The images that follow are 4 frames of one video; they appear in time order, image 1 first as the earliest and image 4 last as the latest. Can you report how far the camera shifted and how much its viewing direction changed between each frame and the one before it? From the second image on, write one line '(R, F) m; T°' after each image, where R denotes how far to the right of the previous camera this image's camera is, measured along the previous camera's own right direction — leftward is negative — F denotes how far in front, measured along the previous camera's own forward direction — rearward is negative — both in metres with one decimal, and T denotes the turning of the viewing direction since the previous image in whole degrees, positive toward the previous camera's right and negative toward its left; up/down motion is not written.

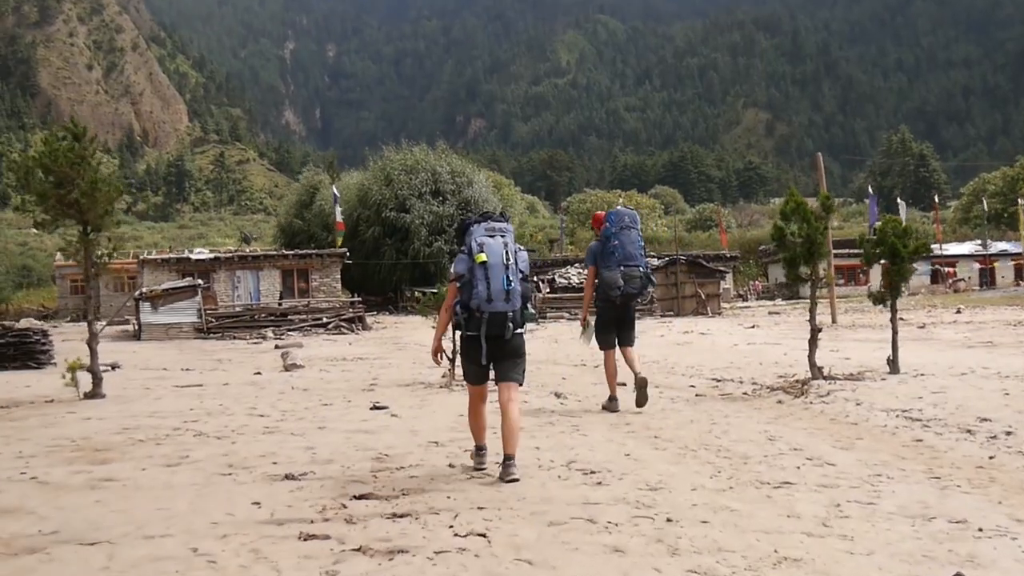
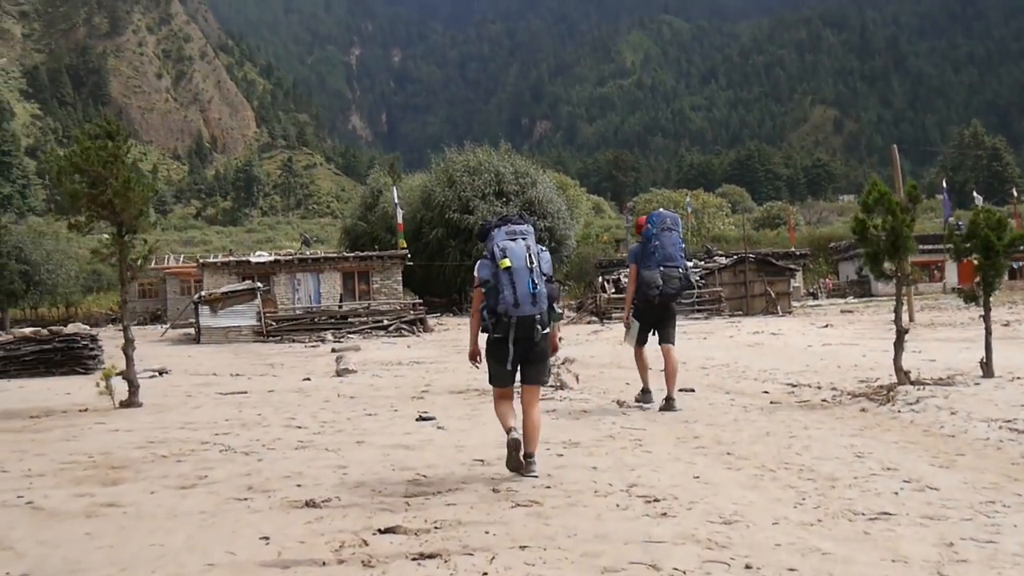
(+0.1, +0.8) m; -3°
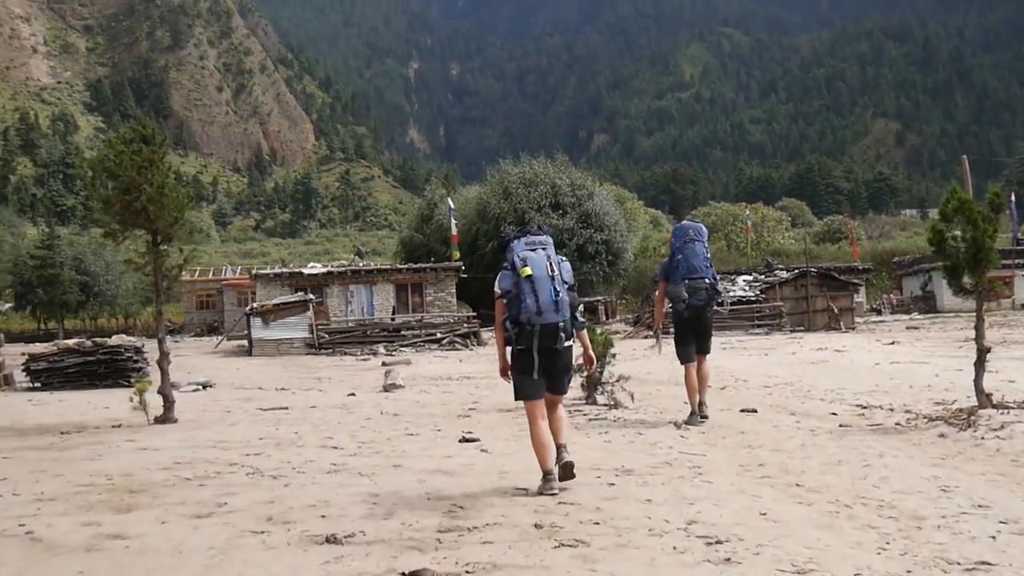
(0.0, +0.6) m; -3°
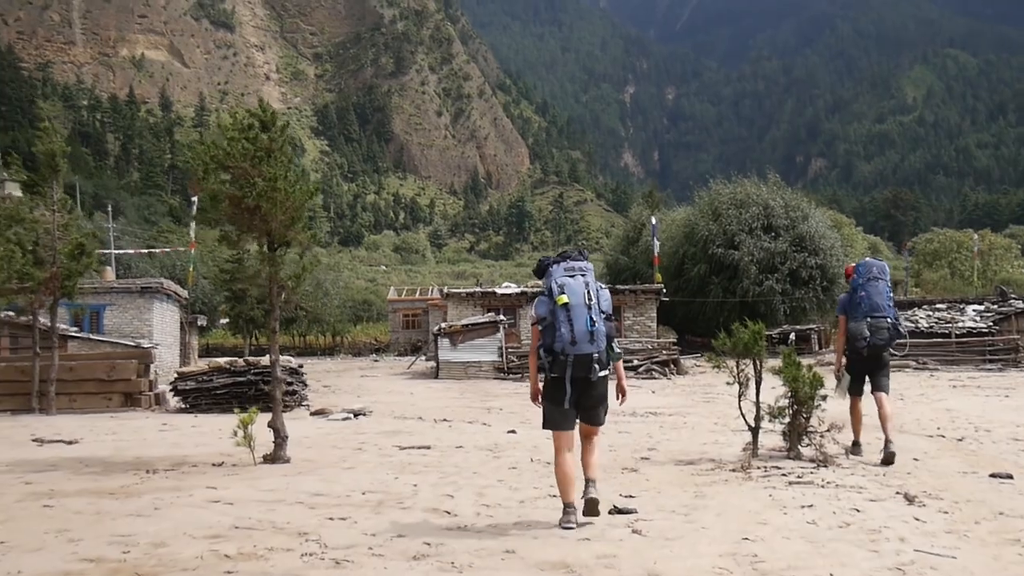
(+0.2, +2.2) m; -9°
